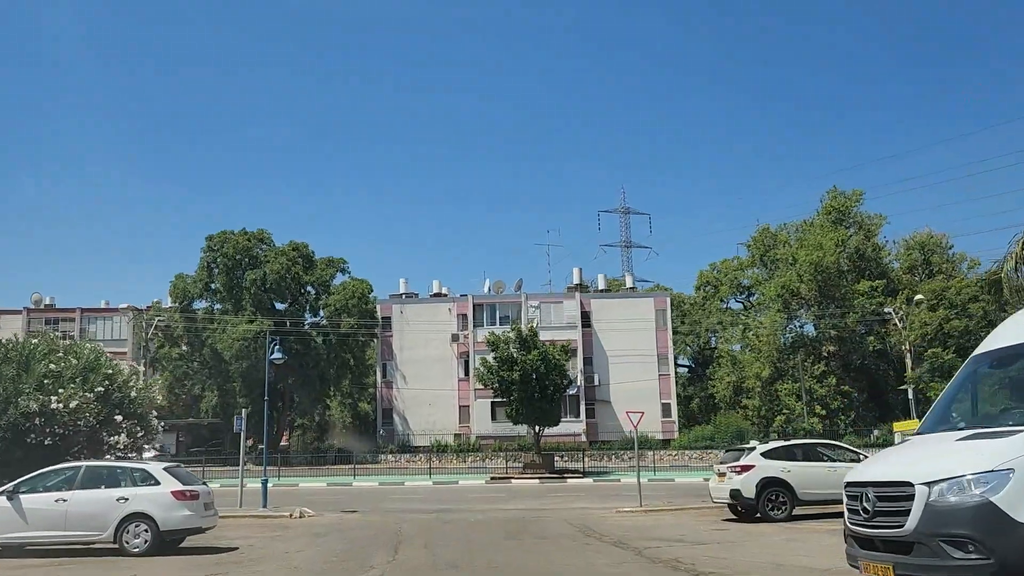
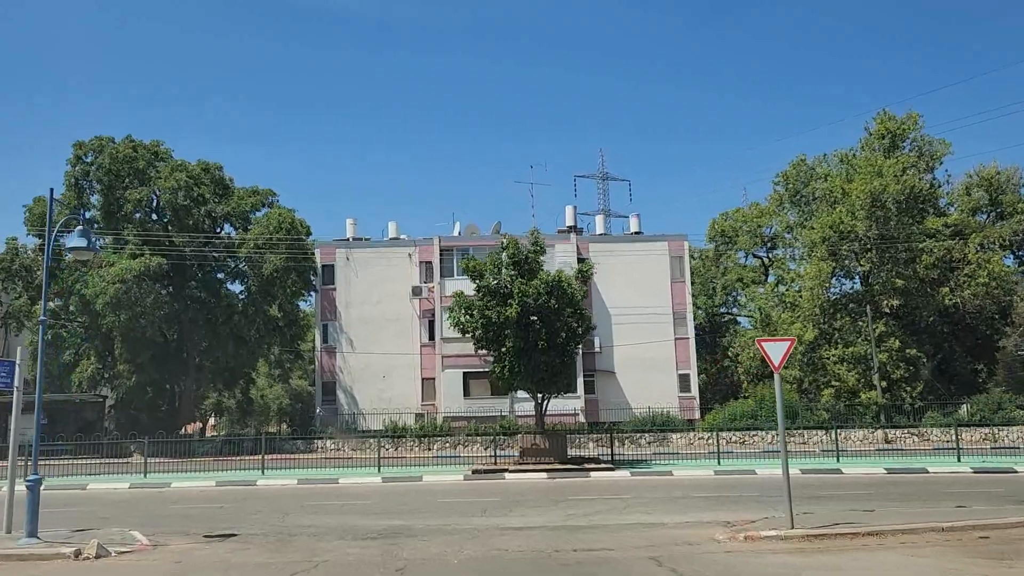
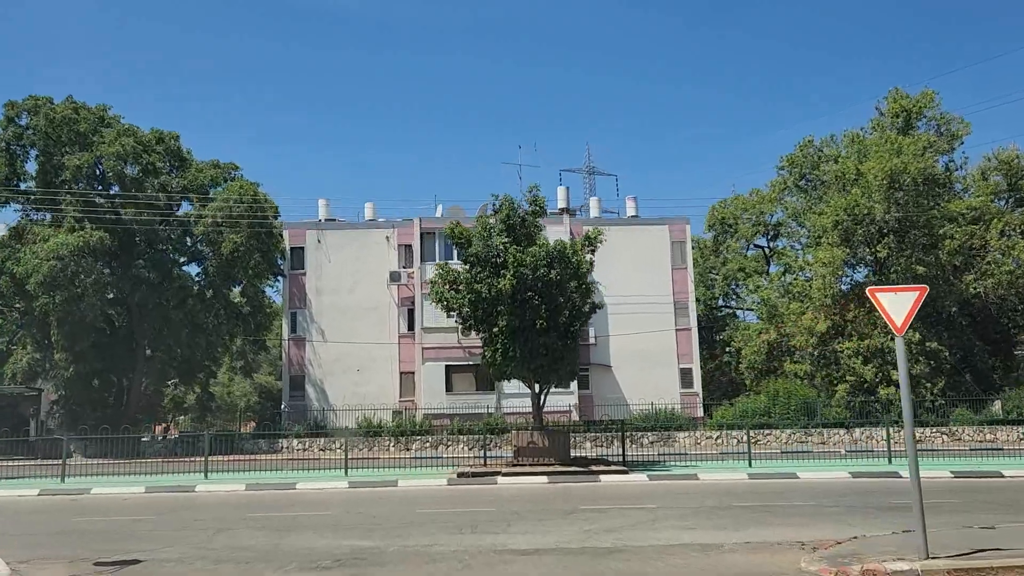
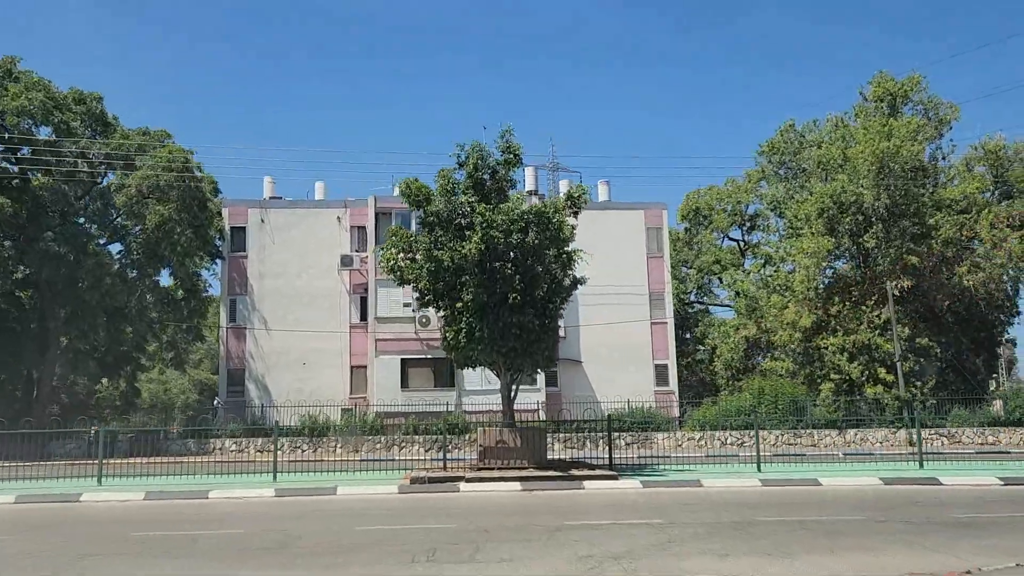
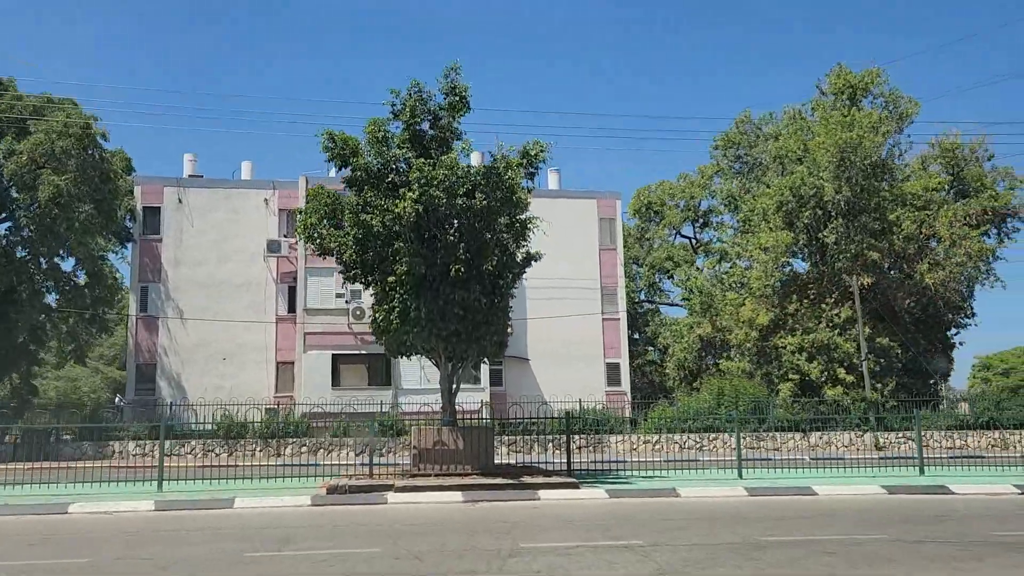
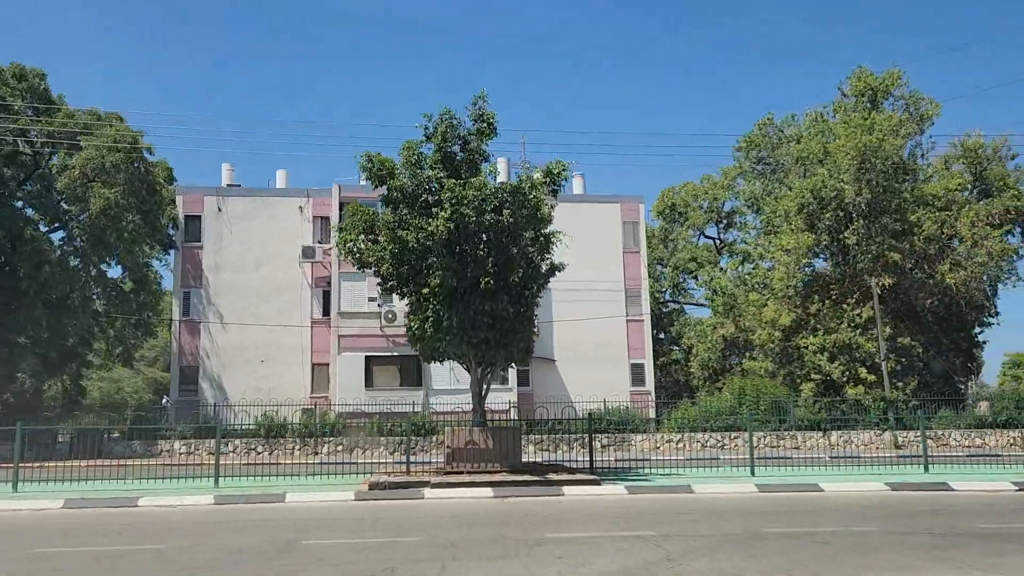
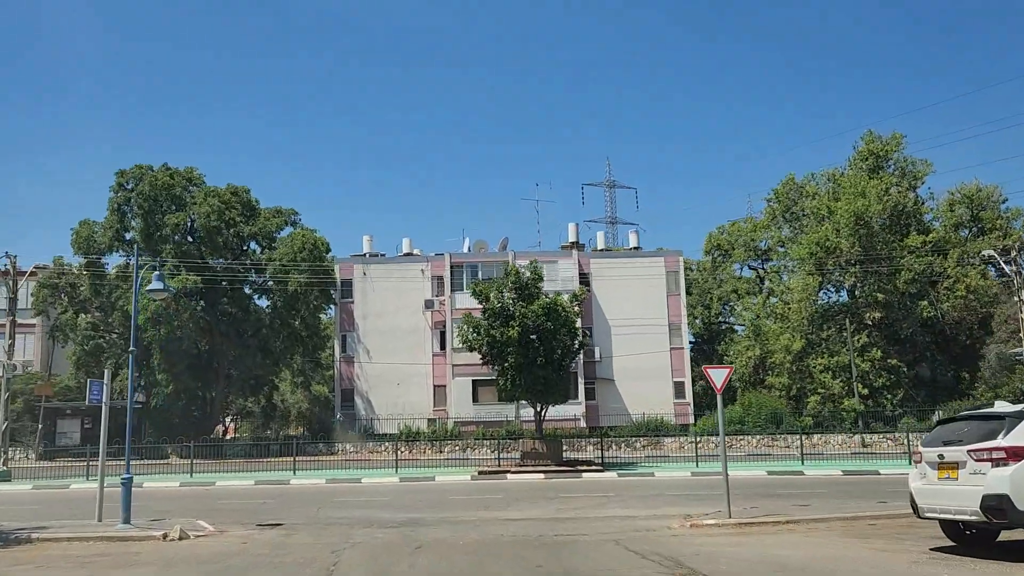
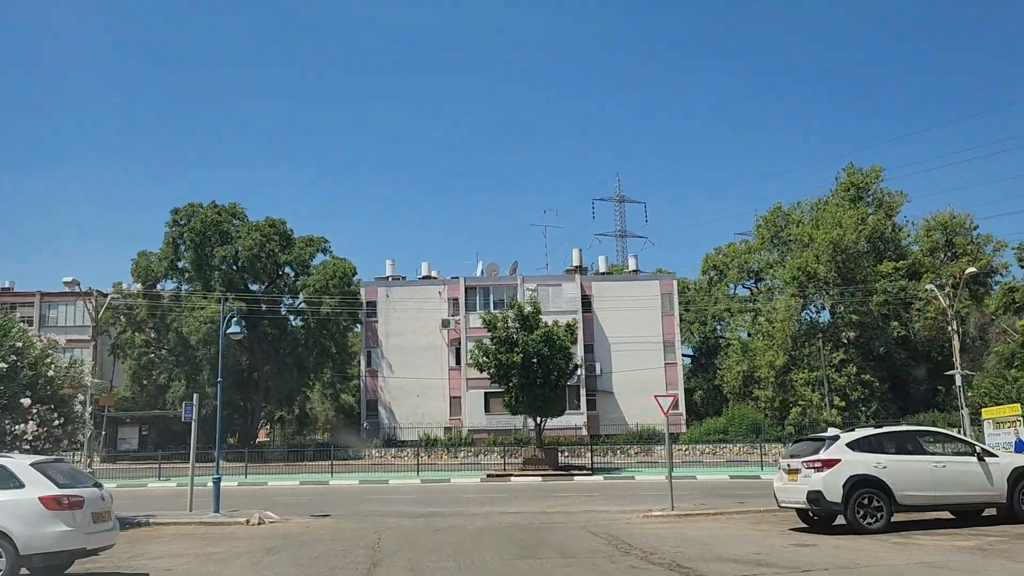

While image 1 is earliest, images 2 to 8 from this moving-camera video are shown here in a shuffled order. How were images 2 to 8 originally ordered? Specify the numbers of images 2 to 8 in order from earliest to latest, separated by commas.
8, 7, 2, 3, 4, 6, 5
